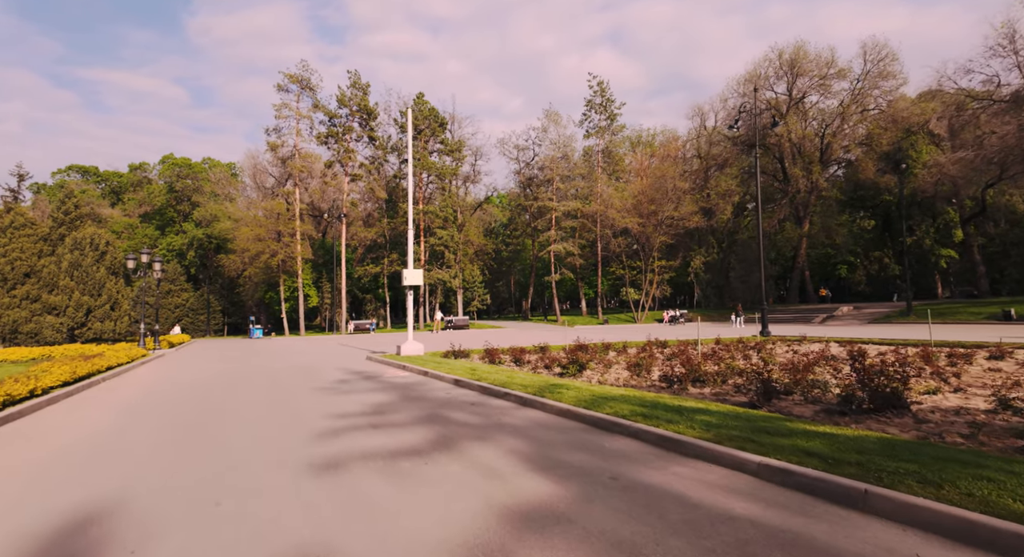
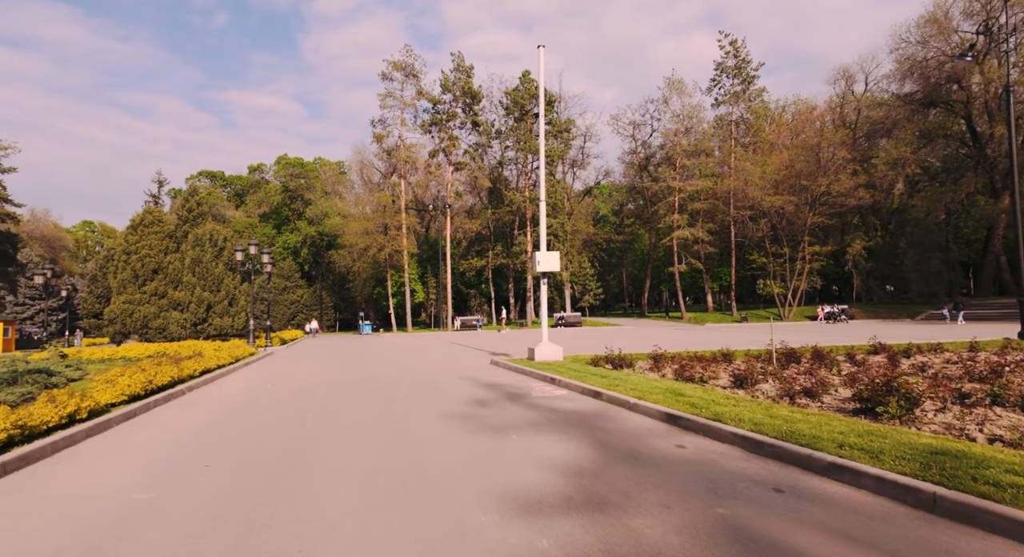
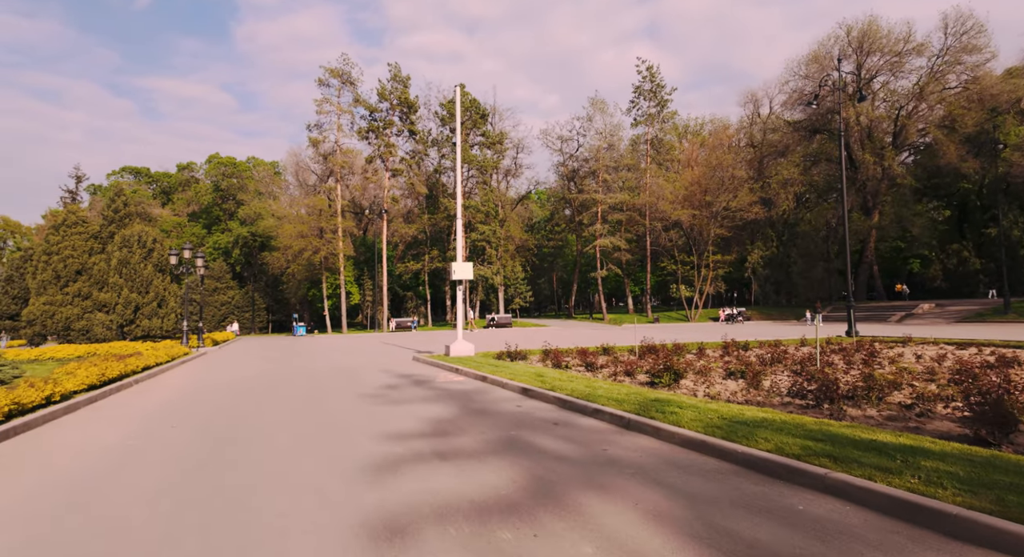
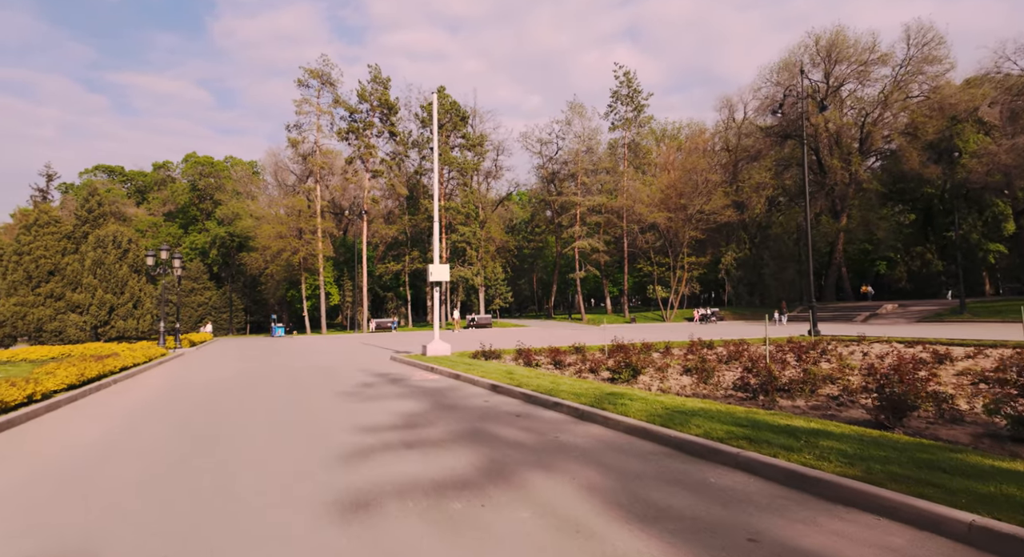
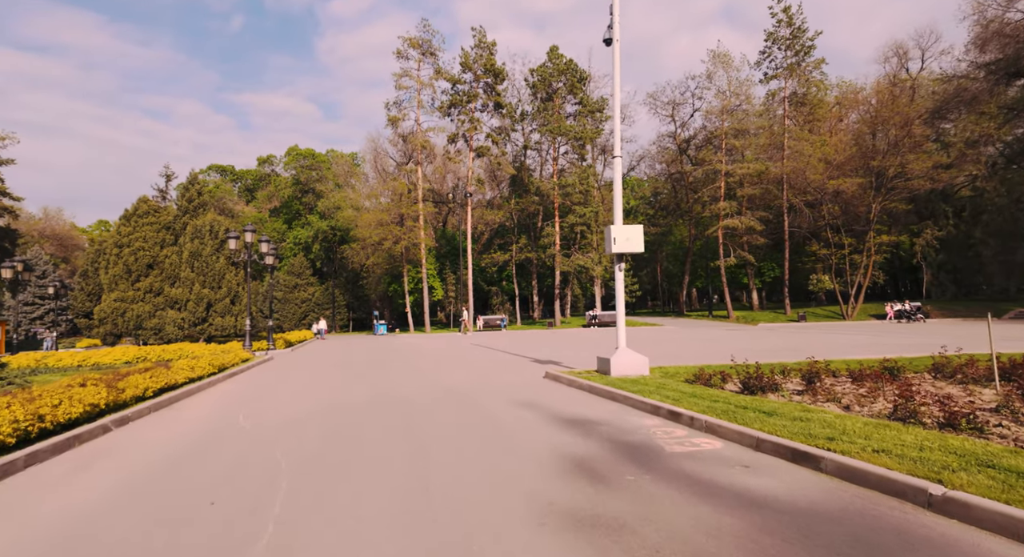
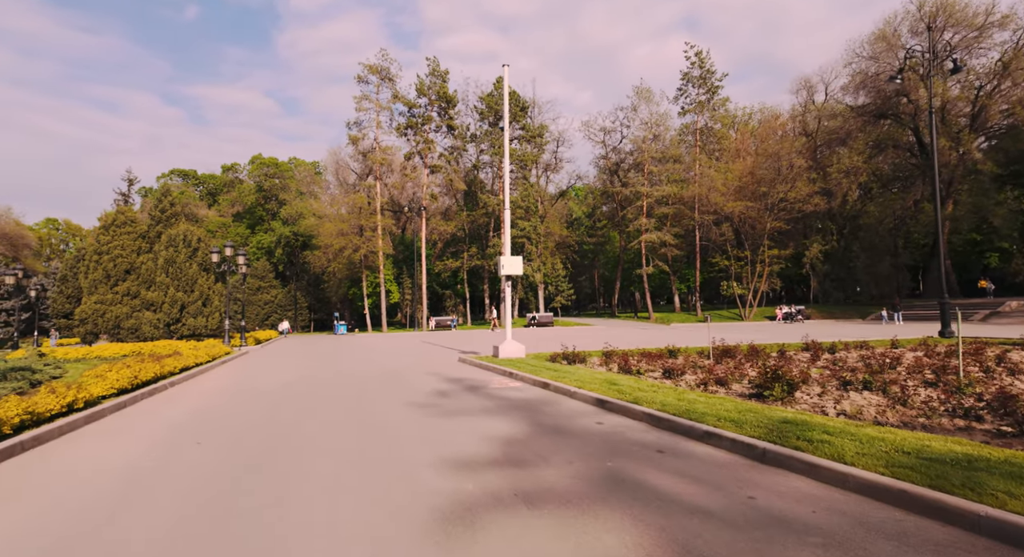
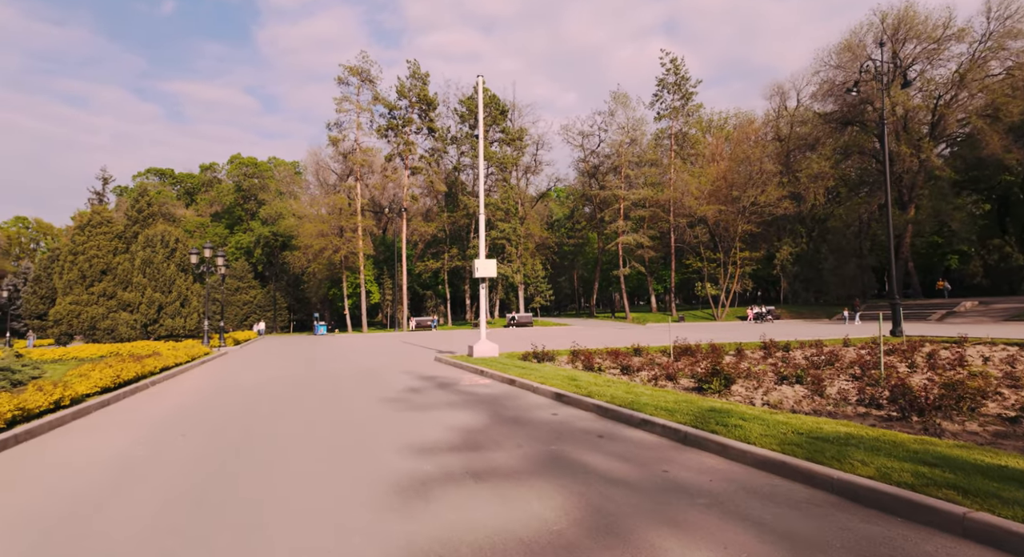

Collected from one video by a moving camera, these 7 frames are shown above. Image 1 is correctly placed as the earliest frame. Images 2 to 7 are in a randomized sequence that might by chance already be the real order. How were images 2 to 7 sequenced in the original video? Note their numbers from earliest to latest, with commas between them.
4, 3, 7, 6, 2, 5
